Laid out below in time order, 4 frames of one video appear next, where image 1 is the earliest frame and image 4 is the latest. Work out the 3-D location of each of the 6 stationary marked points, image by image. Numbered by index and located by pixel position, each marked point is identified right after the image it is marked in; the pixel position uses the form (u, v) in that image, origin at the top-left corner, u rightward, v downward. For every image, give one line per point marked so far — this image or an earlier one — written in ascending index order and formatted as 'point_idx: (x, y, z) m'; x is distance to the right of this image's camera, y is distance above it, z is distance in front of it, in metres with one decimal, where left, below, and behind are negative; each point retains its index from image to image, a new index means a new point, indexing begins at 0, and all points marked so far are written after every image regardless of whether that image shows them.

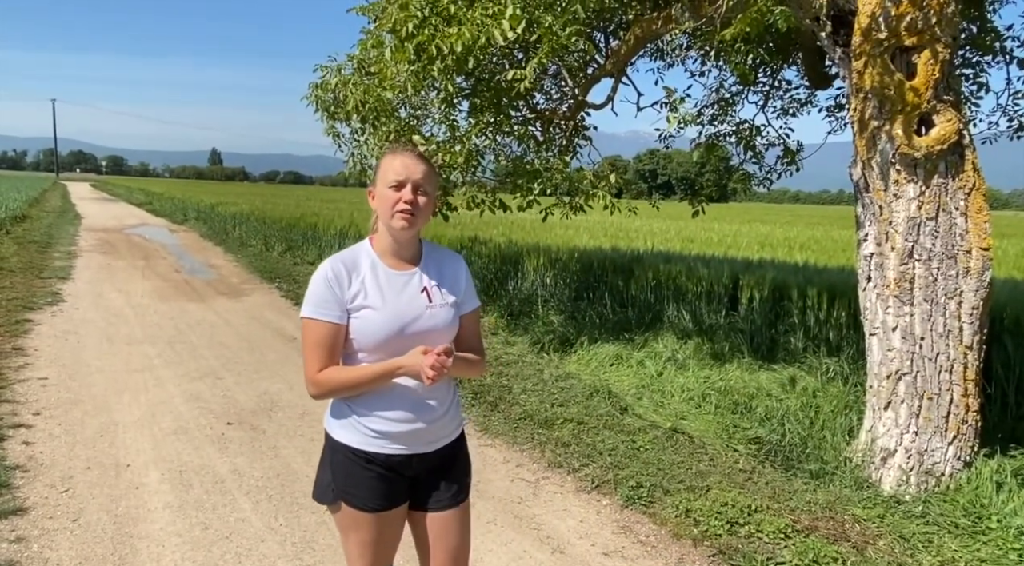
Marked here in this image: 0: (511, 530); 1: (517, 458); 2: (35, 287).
0: (0.0, -1.3, +3.5) m
1: (0.0, -1.2, +4.4) m
2: (-7.5, -0.1, +10.3) m
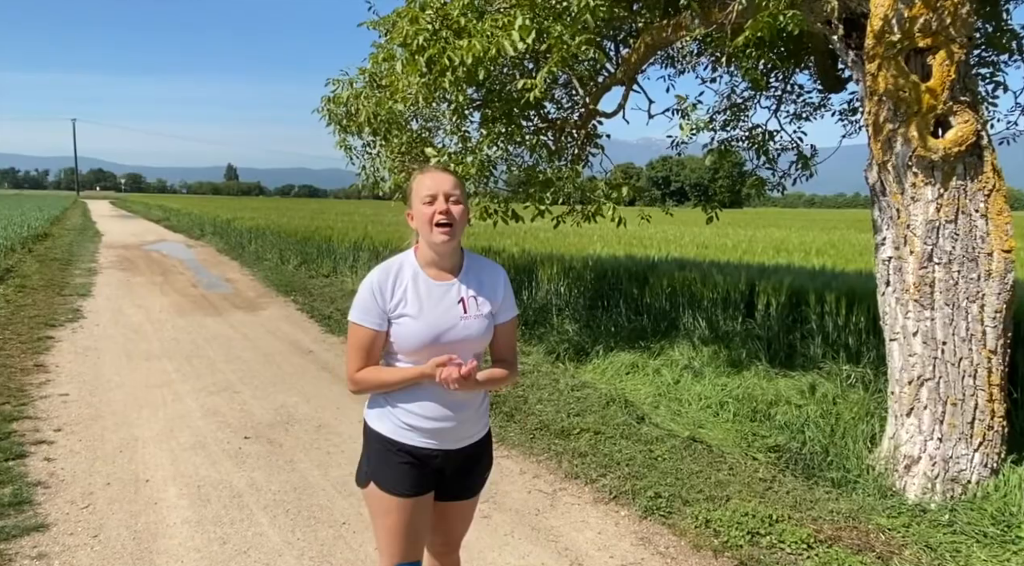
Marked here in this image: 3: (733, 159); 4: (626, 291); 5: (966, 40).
0: (+0.1, -1.4, +3.4) m
1: (+0.1, -1.2, +4.4) m
2: (-7.3, -0.3, +10.4) m
3: (+2.3, +1.3, +6.8) m
4: (+1.4, -0.1, +7.9) m
5: (+2.3, +1.2, +3.4) m
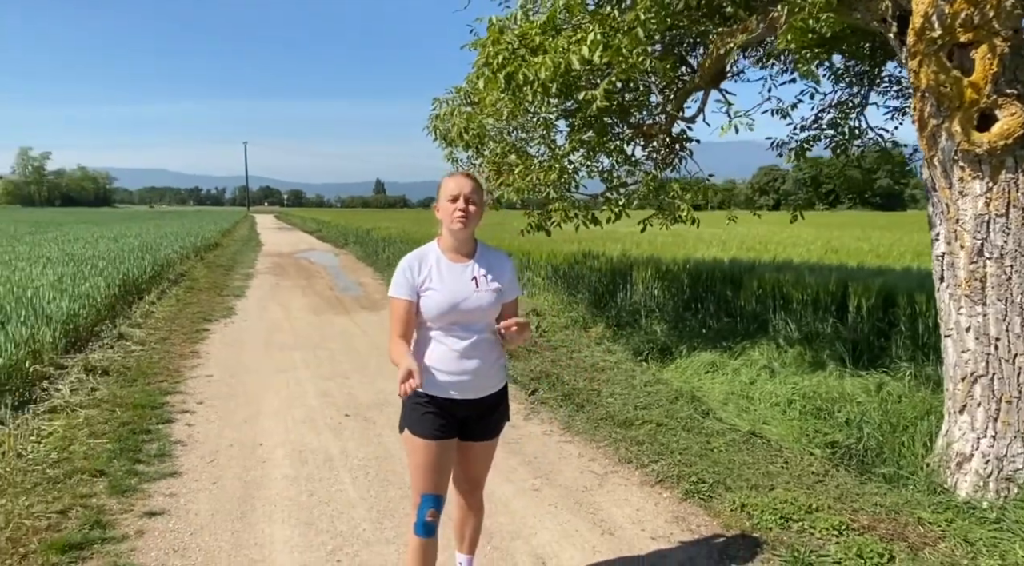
0: (+0.3, -1.3, +3.8) m
1: (+0.6, -1.2, +4.7) m
2: (-5.5, -0.4, +12.1) m
3: (+3.2, +1.3, +6.7) m
4: (+2.5, -0.1, +7.9) m
5: (+2.5, +1.3, +3.3) m
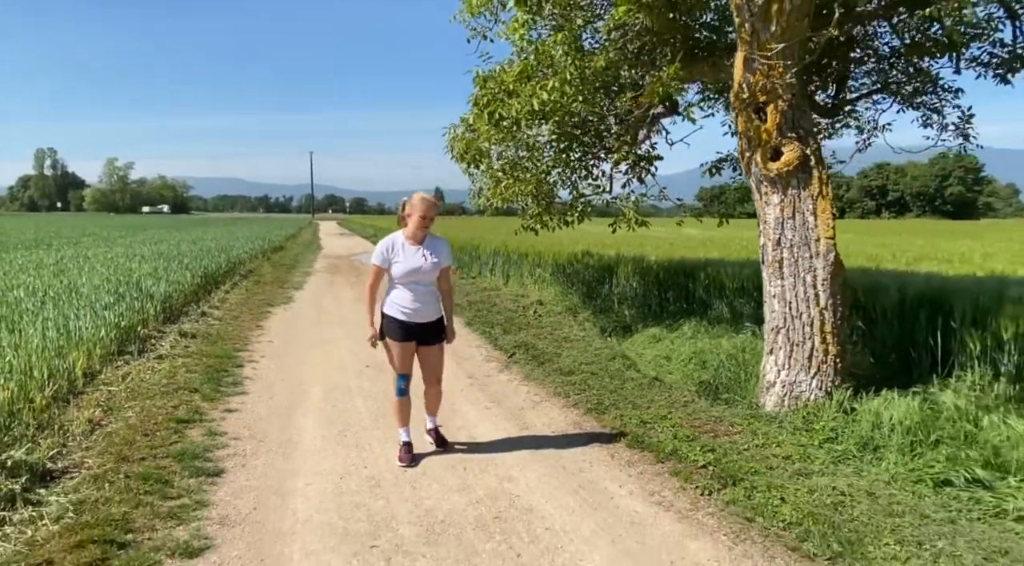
0: (-0.1, -1.2, +5.5) m
1: (+0.2, -1.1, +6.4) m
2: (-5.2, -0.2, +14.3) m
3: (+3.1, +1.4, +8.2) m
4: (+2.5, 0.0, +9.4) m
5: (+2.1, +1.4, +4.9) m
